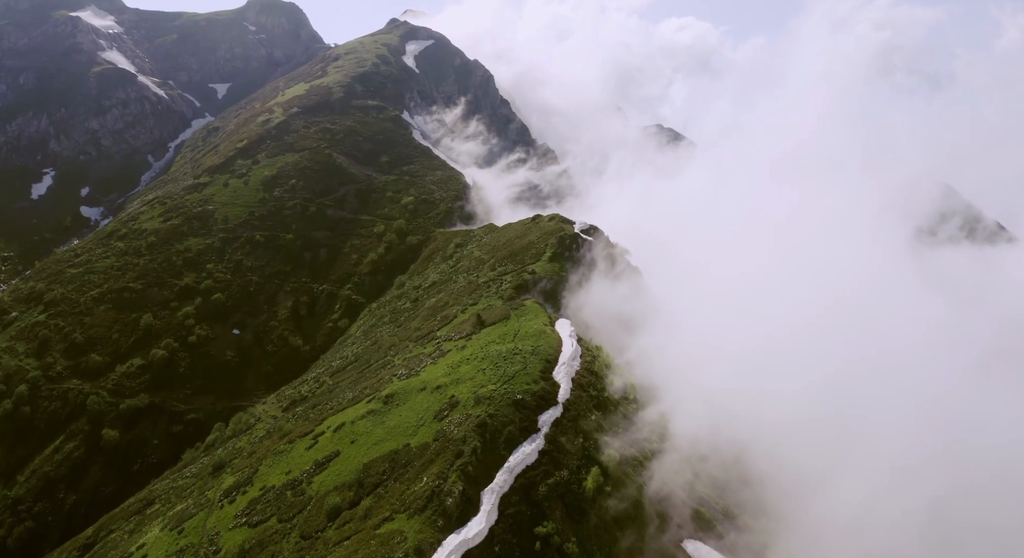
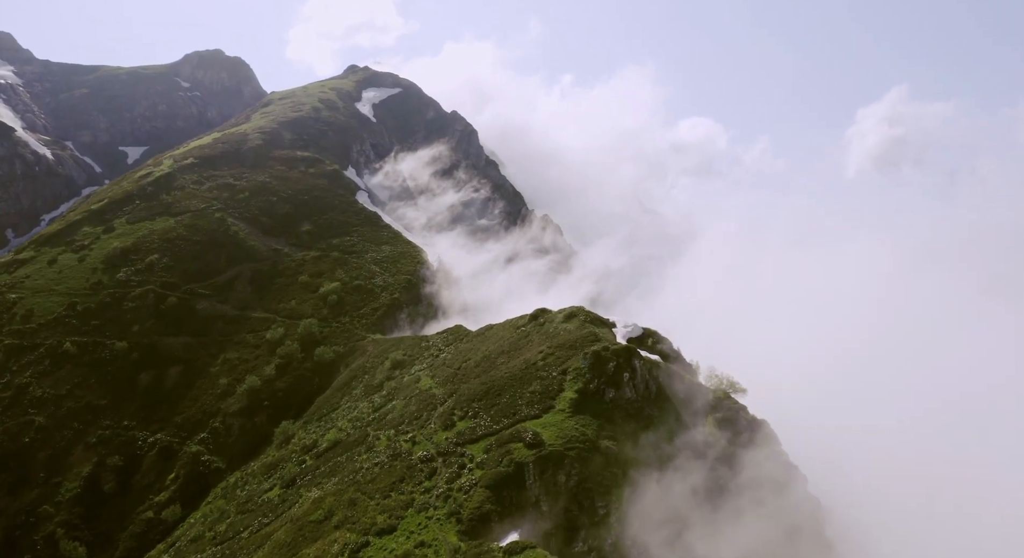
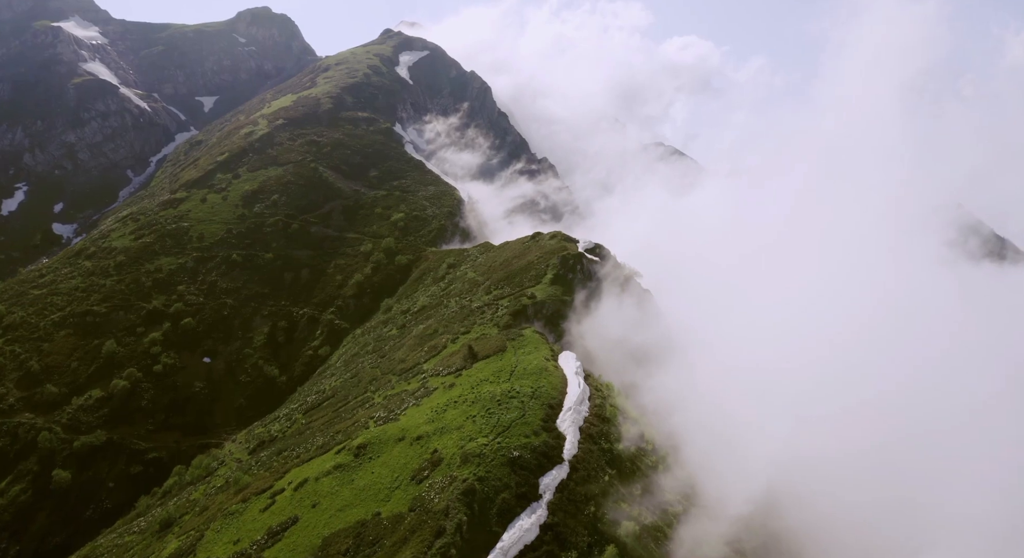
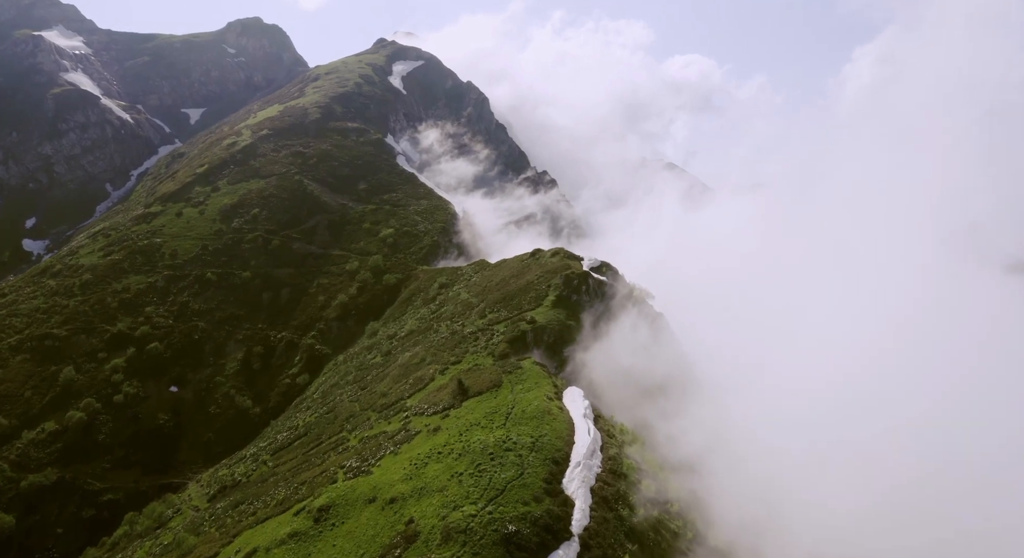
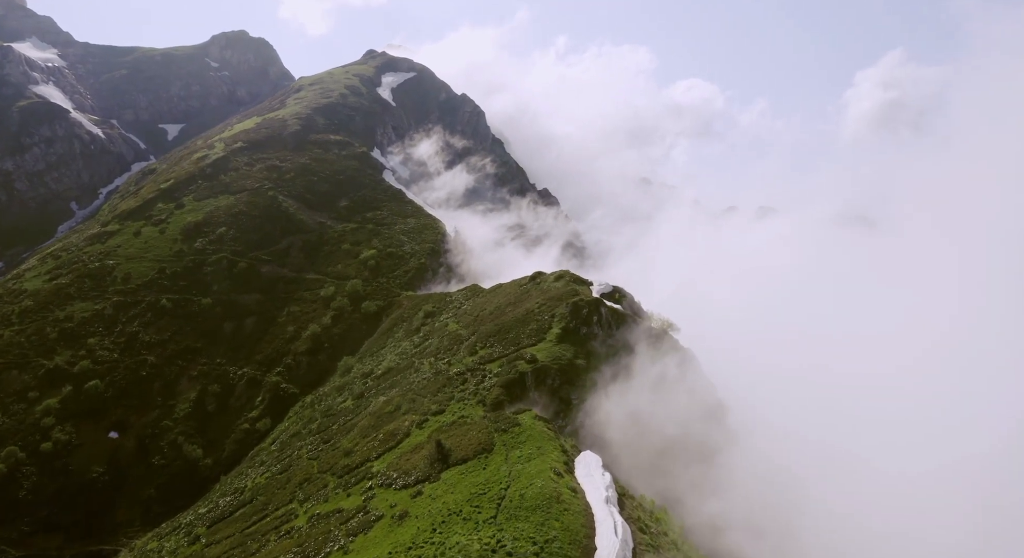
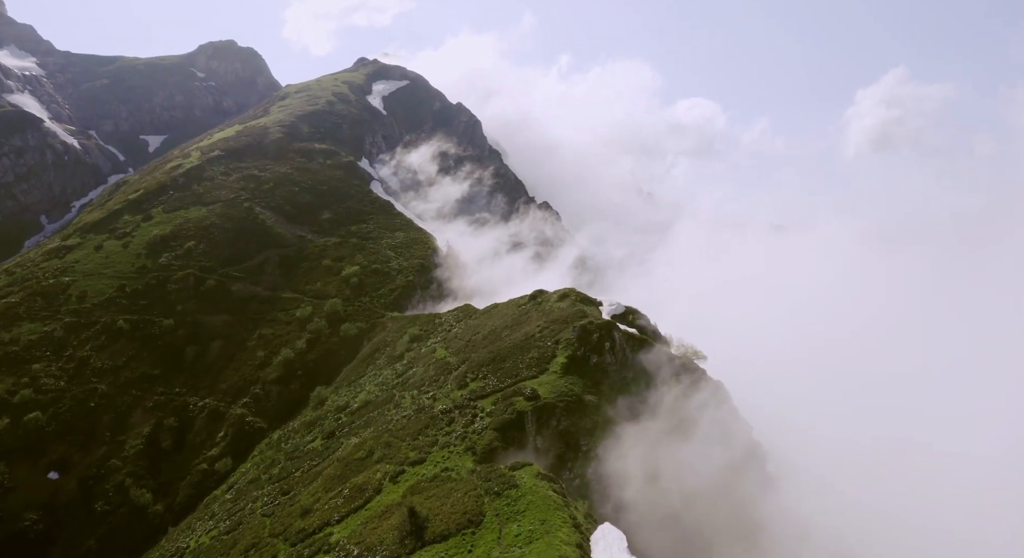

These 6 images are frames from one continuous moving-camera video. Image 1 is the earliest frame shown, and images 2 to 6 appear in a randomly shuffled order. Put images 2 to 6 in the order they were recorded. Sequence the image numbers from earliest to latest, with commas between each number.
3, 4, 5, 6, 2
